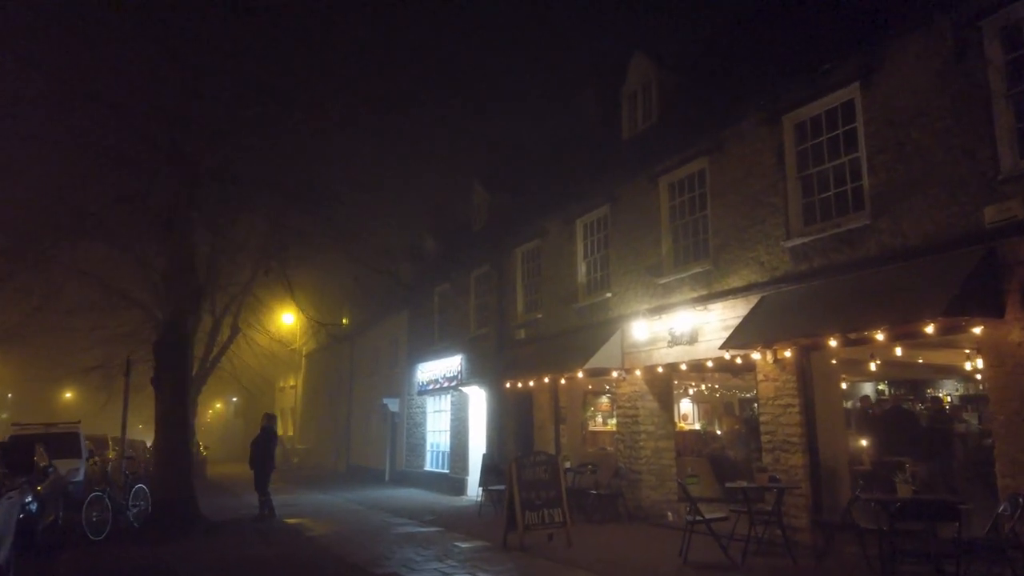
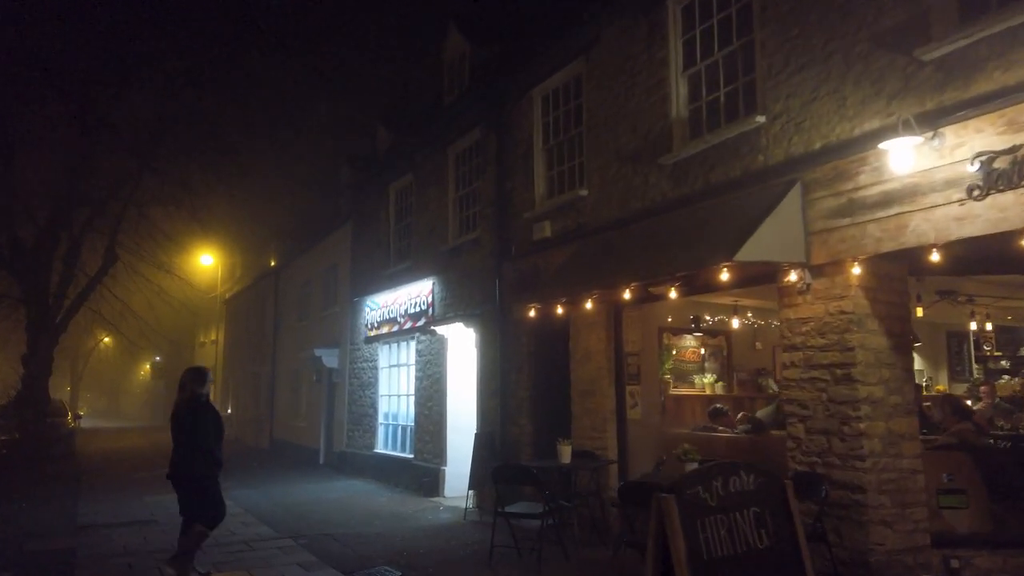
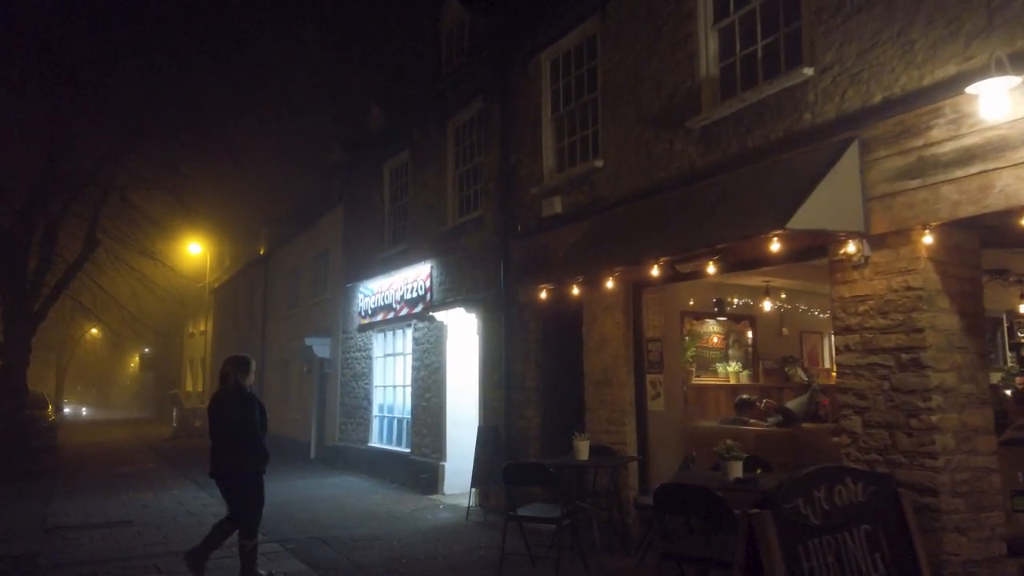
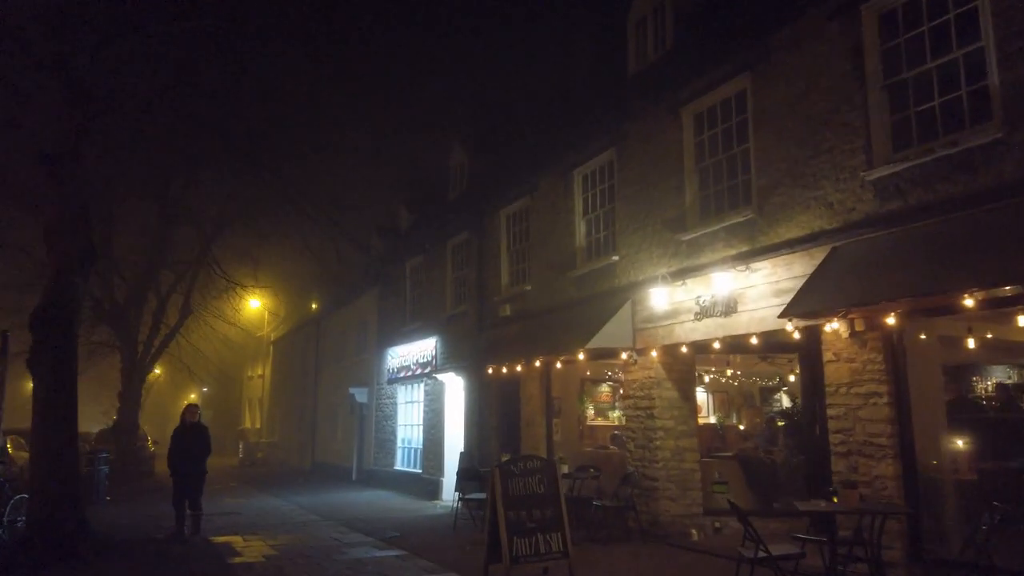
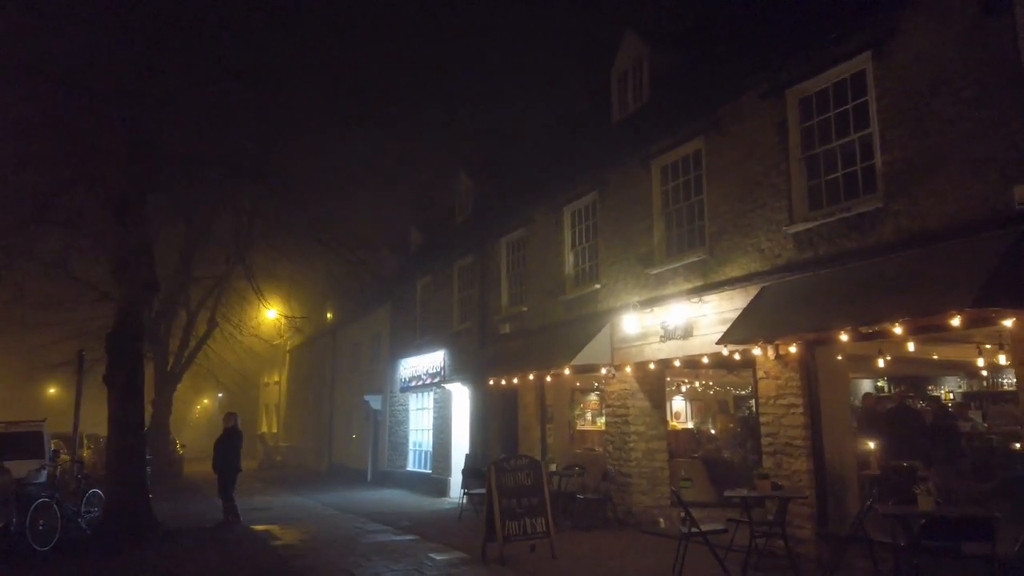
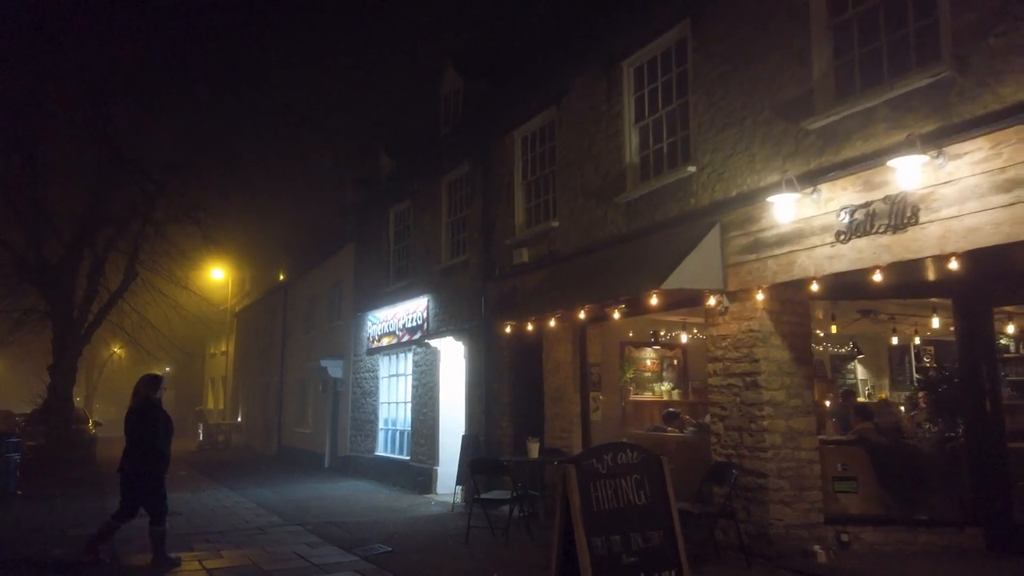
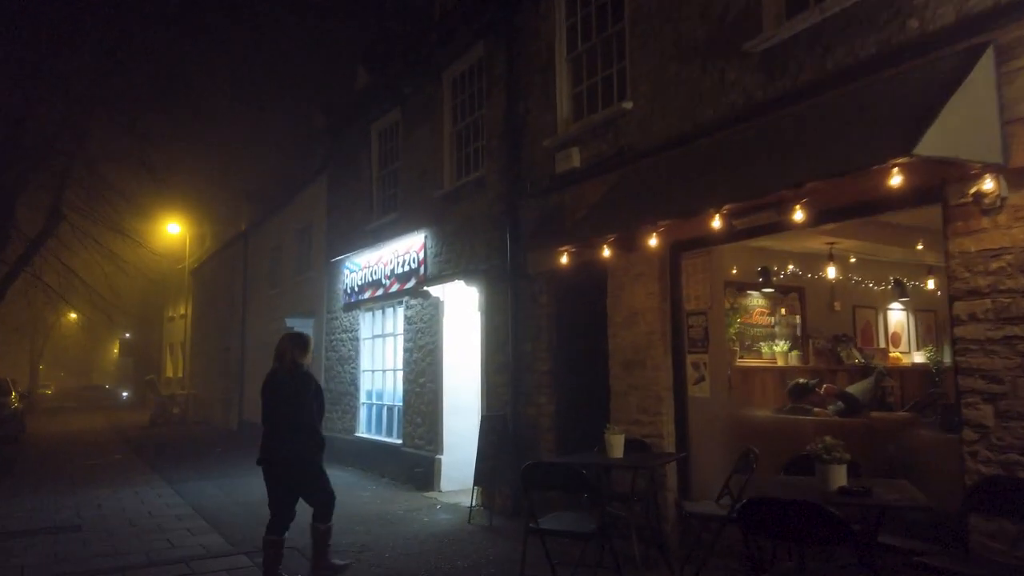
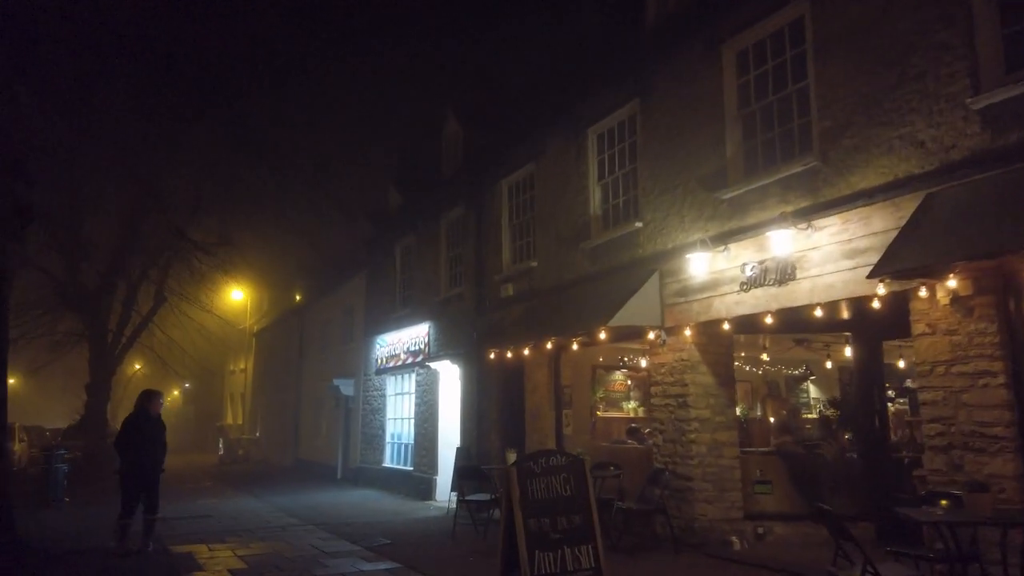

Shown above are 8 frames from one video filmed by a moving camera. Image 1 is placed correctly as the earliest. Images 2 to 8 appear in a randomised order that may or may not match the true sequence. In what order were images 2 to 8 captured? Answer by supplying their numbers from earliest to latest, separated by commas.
5, 4, 8, 6, 2, 3, 7
